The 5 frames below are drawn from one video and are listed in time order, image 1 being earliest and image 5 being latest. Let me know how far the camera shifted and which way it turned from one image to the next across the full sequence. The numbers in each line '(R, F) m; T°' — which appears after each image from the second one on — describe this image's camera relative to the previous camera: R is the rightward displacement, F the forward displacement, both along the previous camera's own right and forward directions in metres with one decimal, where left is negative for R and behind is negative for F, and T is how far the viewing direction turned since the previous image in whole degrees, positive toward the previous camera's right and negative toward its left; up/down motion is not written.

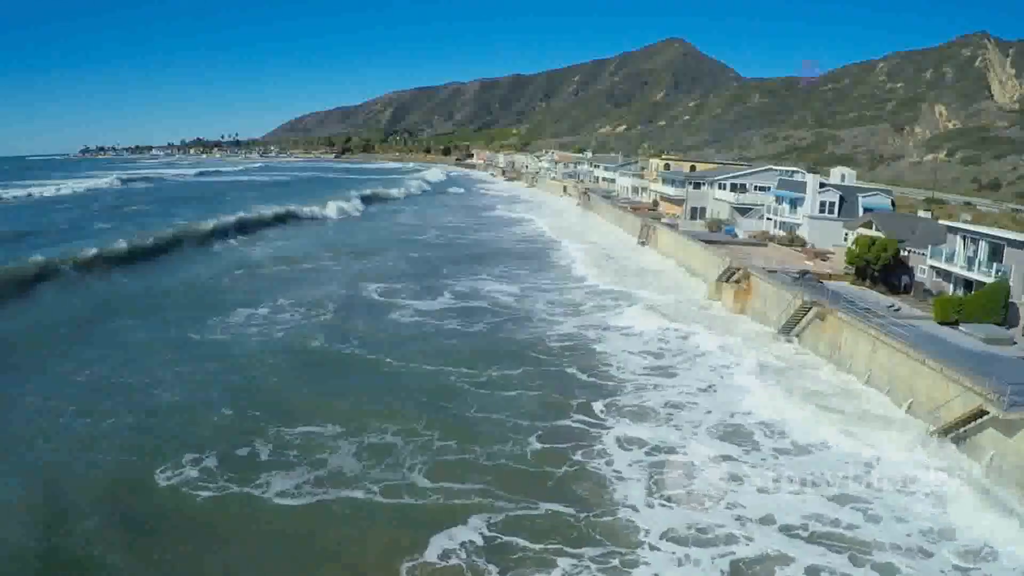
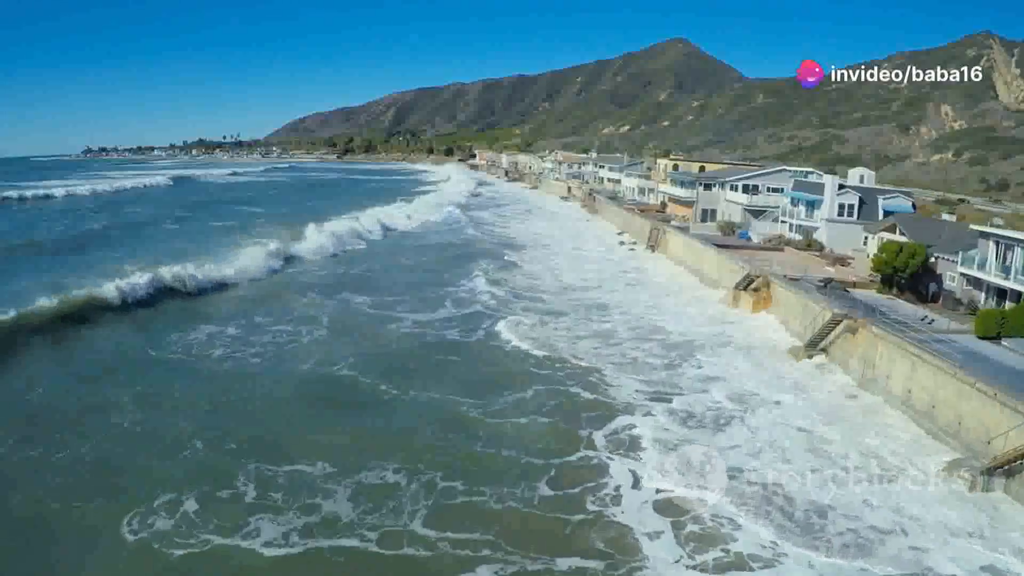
(-0.1, +1.3) m; 0°
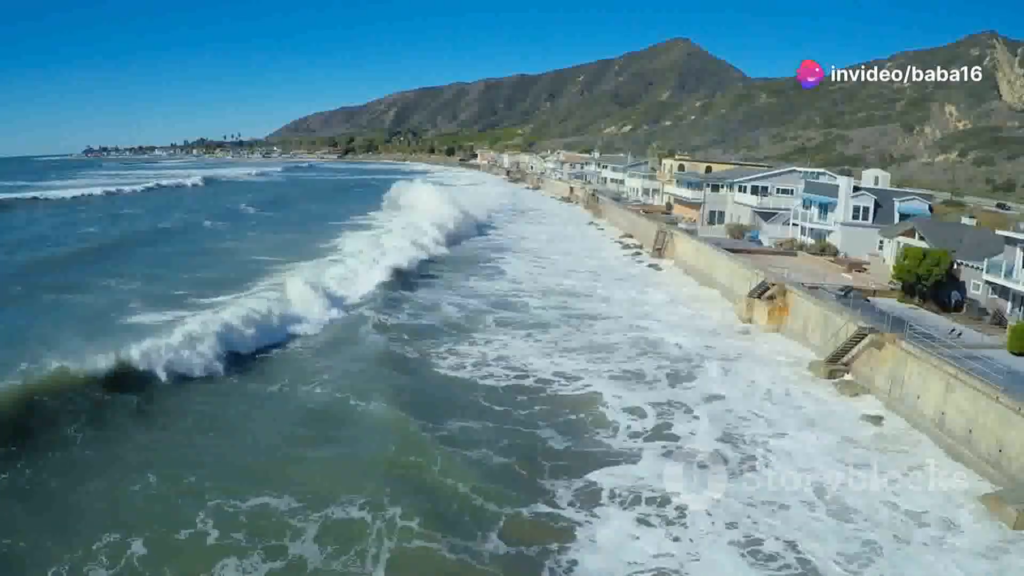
(0.0, +1.1) m; 0°
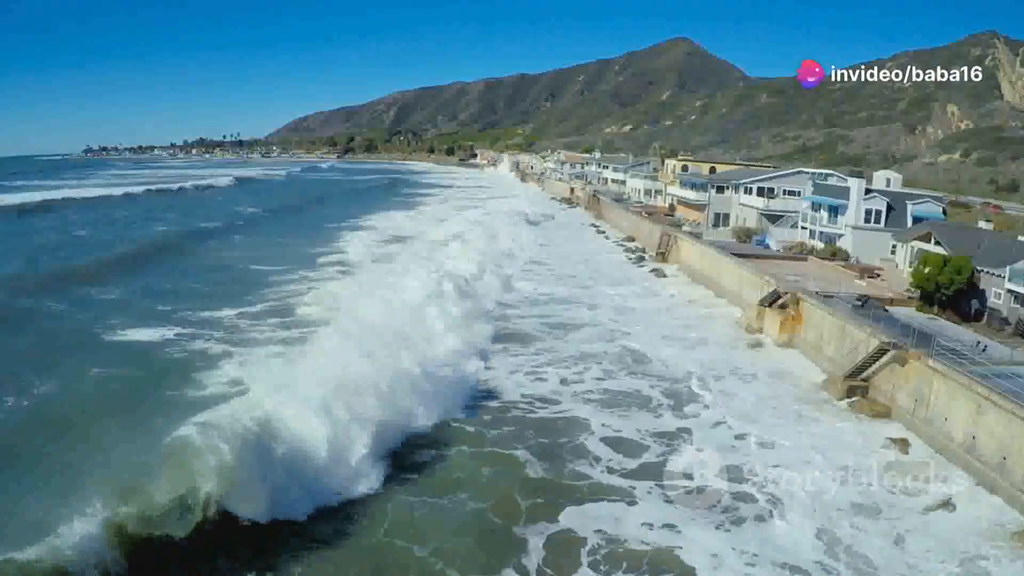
(+0.1, +1.0) m; 0°
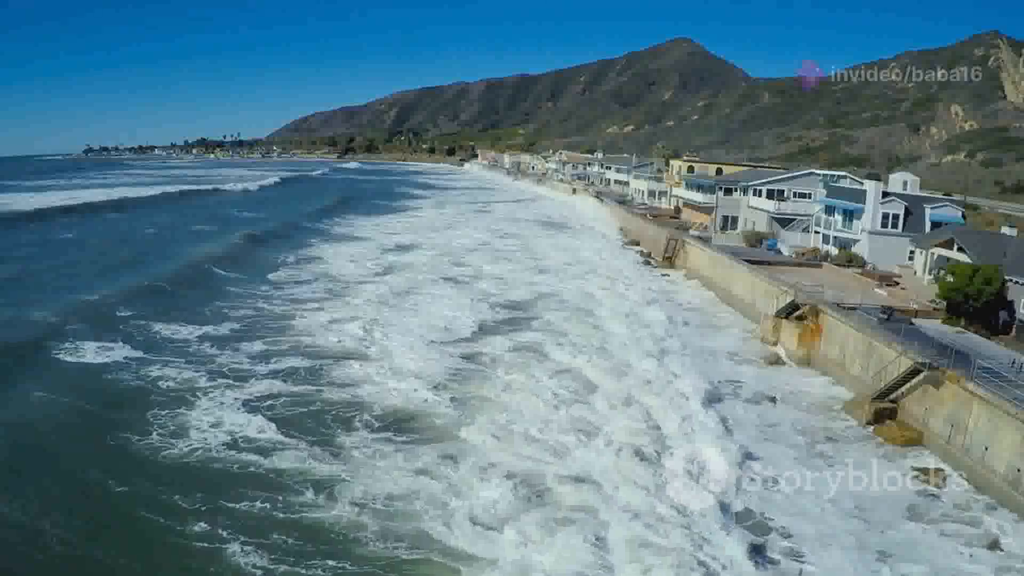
(0.0, +1.1) m; 0°
